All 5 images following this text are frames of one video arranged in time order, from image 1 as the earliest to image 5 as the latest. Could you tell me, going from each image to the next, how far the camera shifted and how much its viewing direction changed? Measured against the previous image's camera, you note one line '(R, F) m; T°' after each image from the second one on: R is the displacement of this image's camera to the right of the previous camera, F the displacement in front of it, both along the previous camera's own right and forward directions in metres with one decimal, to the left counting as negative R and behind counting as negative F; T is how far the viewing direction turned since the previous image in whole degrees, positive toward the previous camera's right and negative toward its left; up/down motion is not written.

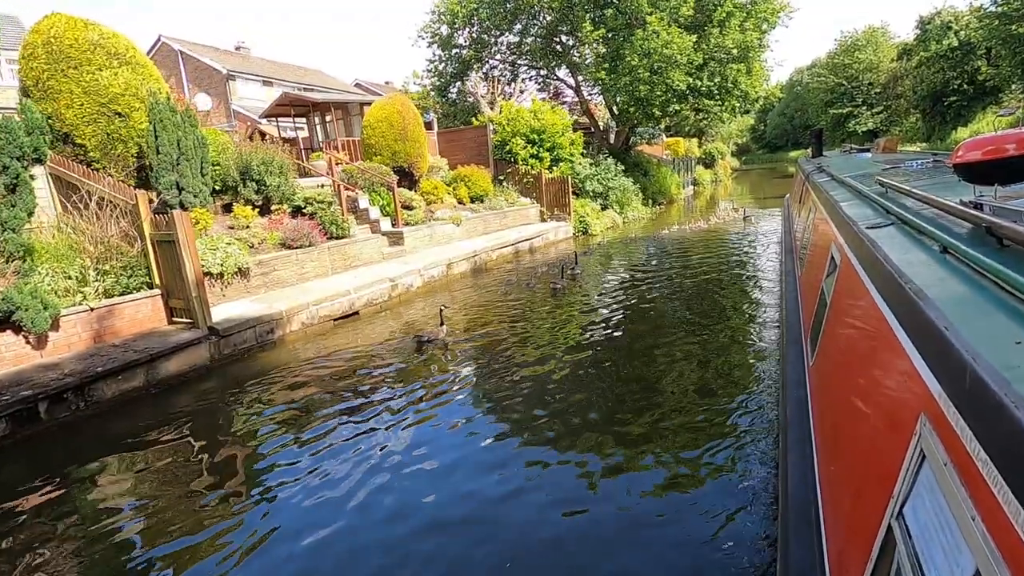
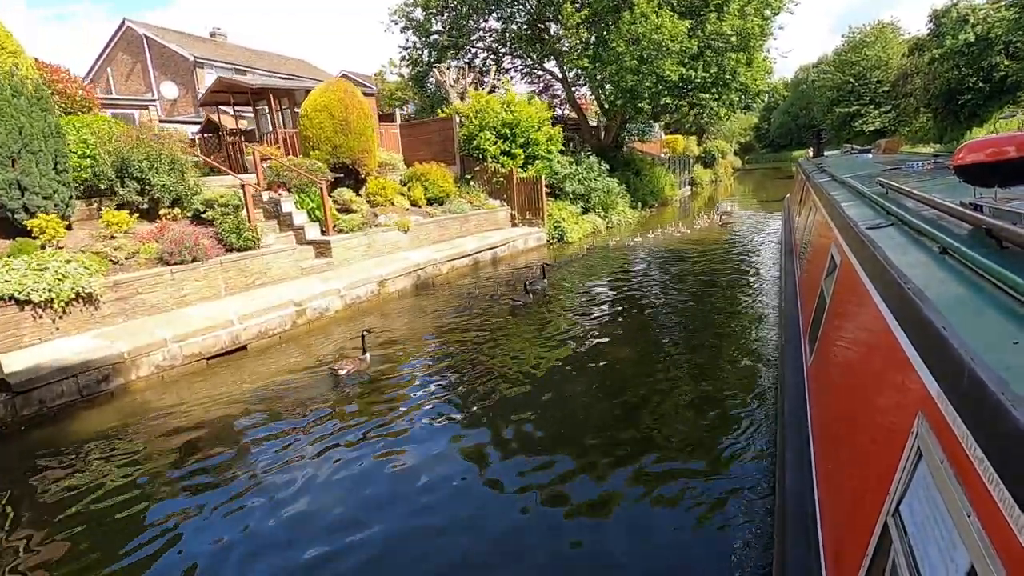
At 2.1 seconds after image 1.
(+0.7, +1.4) m; 0°
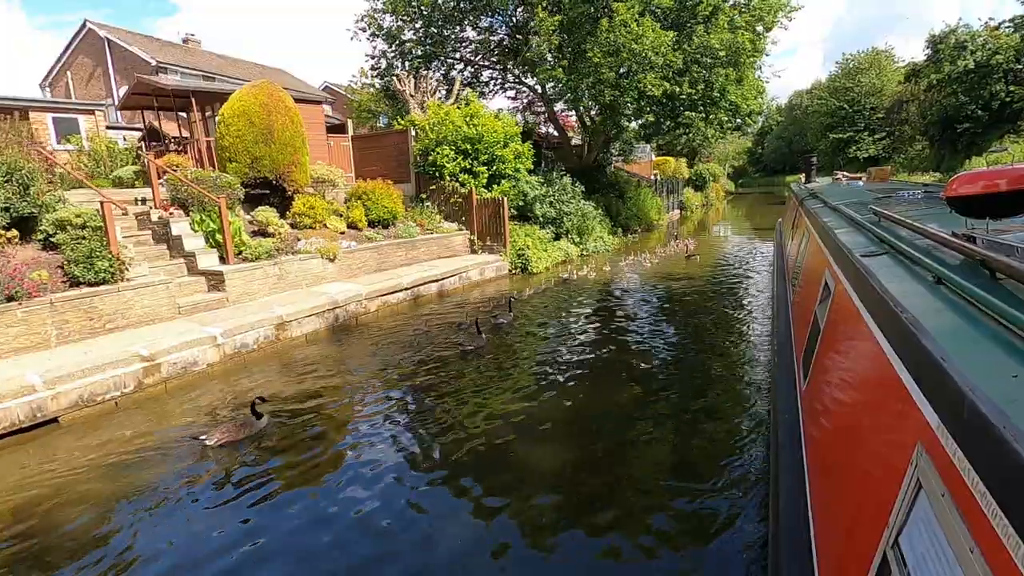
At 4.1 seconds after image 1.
(+0.7, +1.3) m; +1°
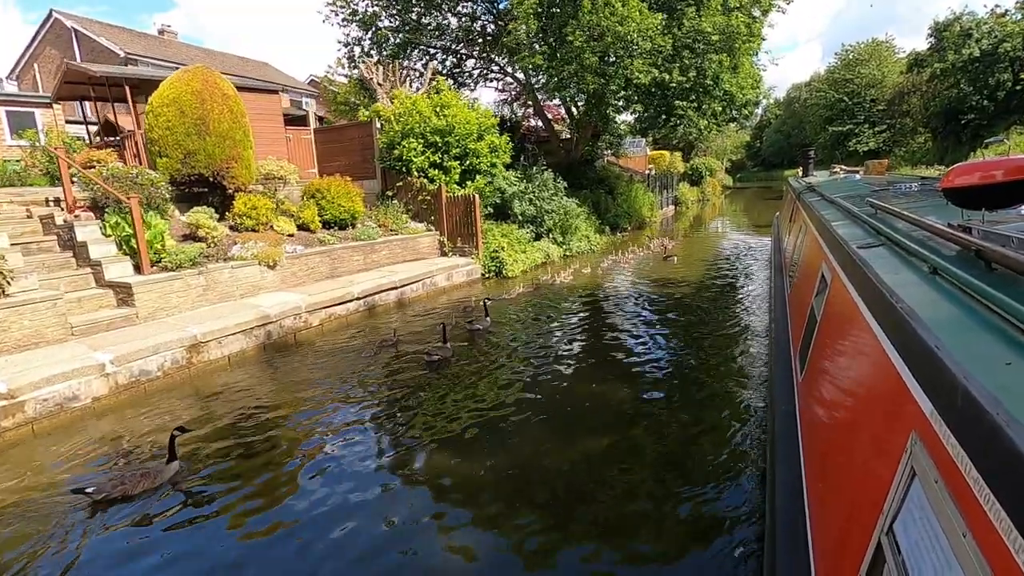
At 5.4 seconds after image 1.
(+0.4, +0.8) m; 0°
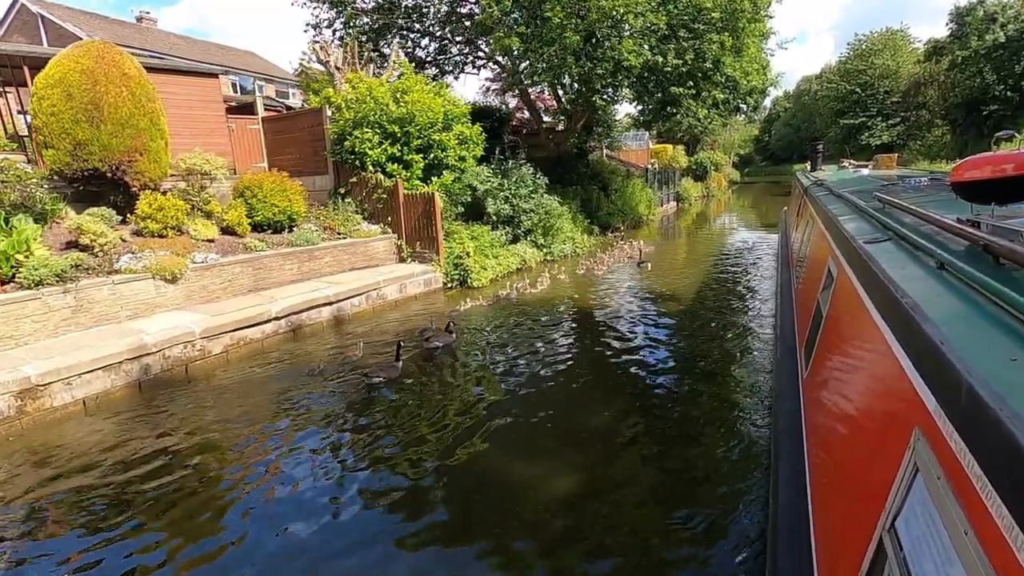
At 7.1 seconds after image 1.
(+0.6, +1.1) m; -1°
